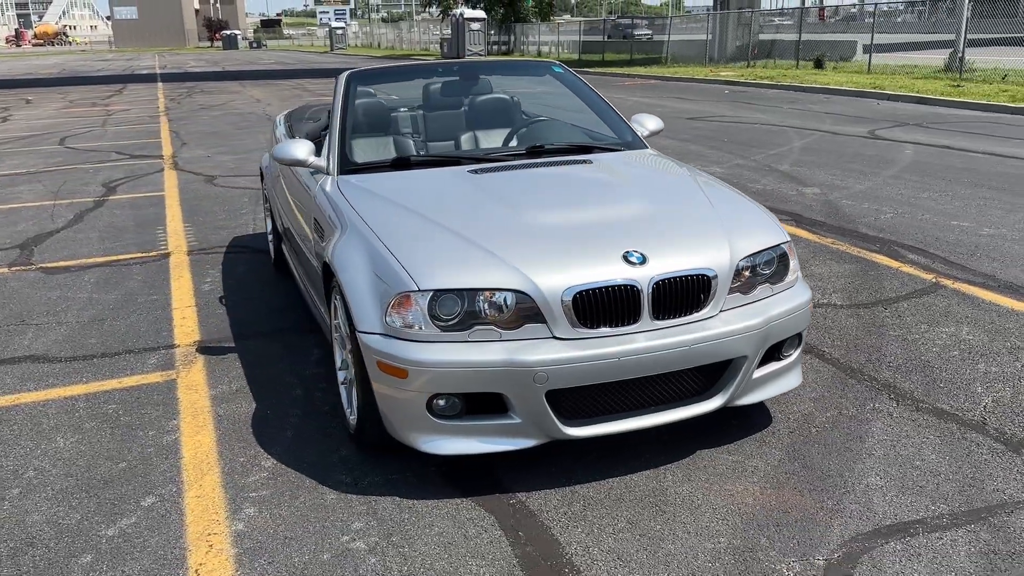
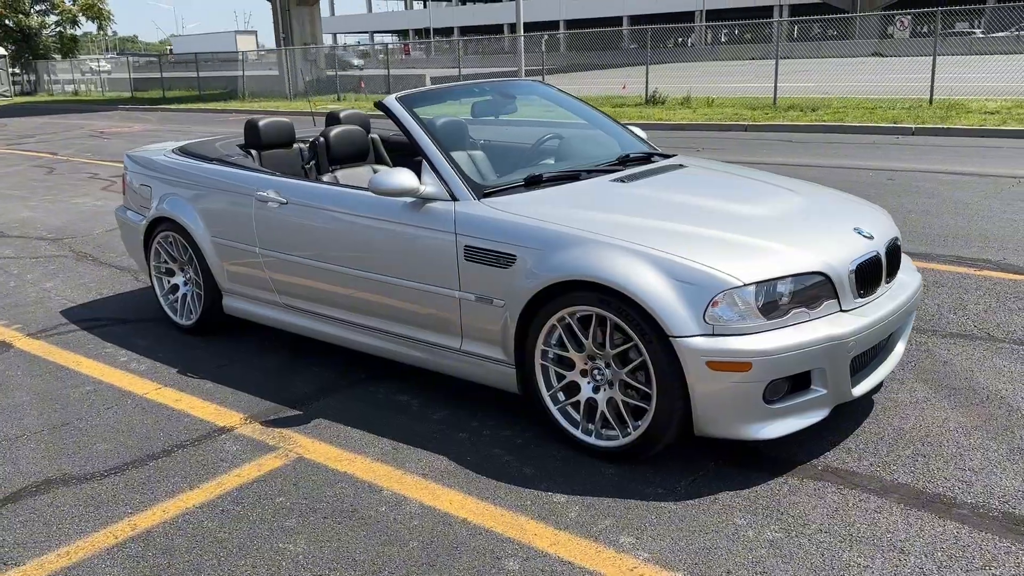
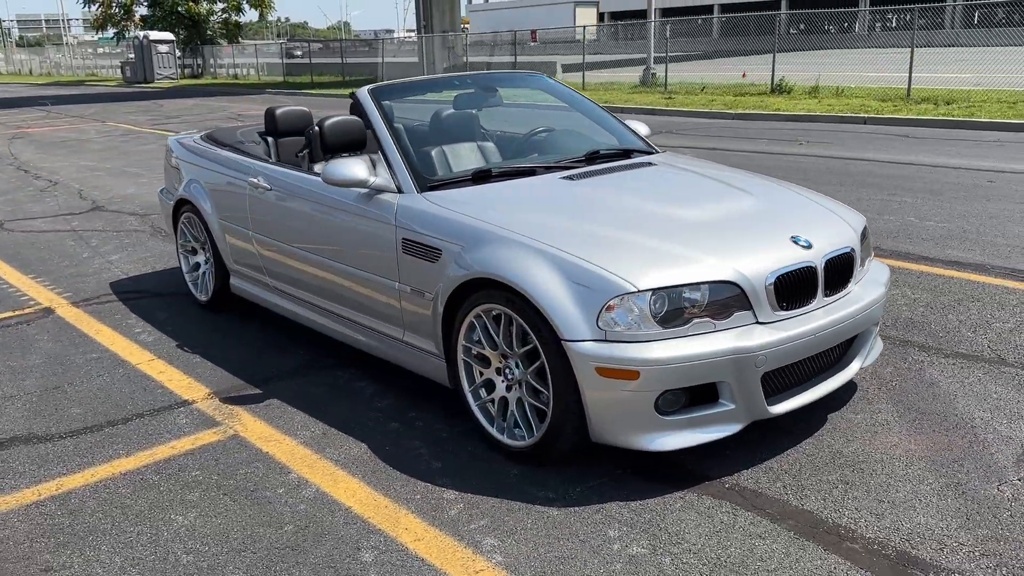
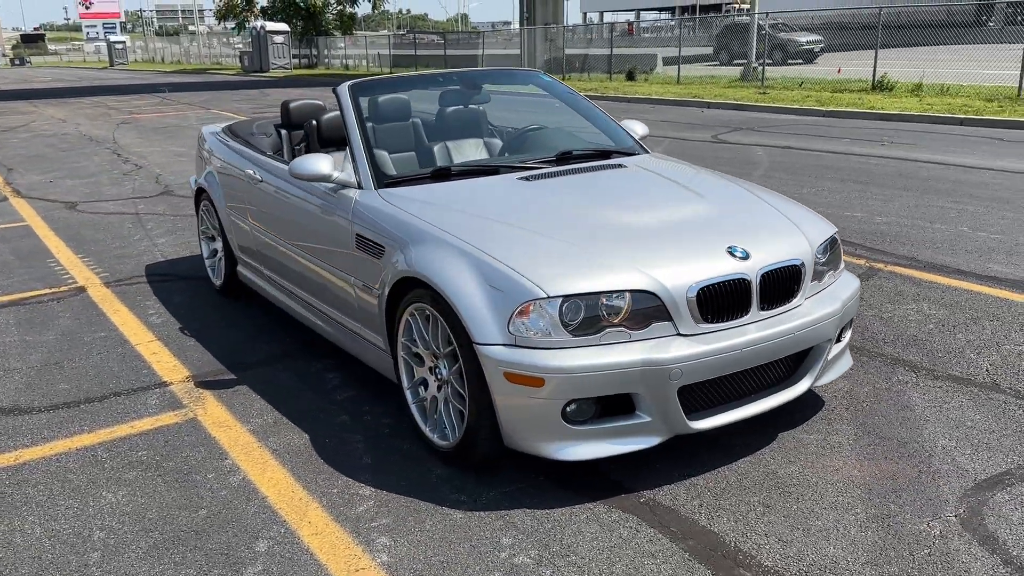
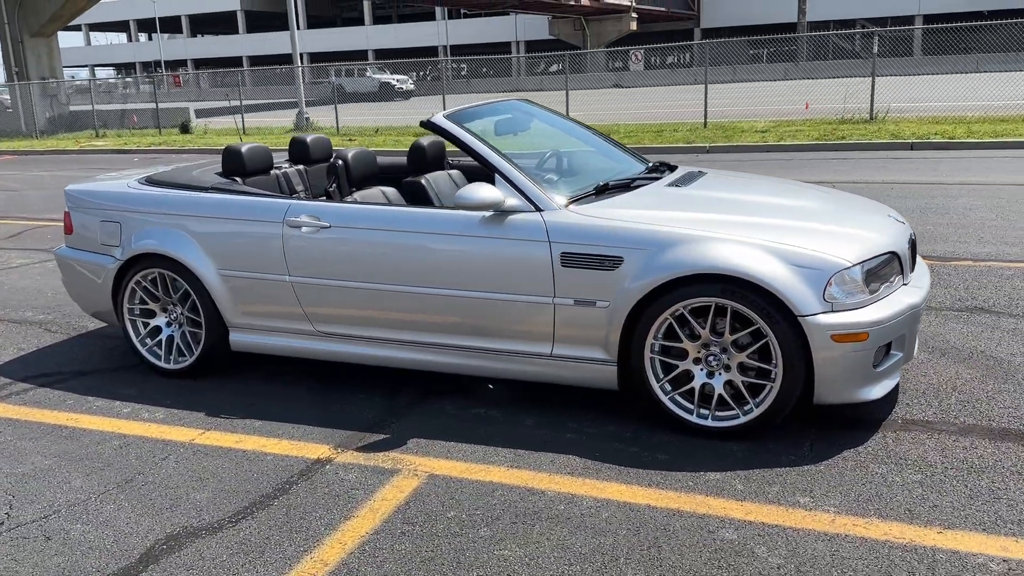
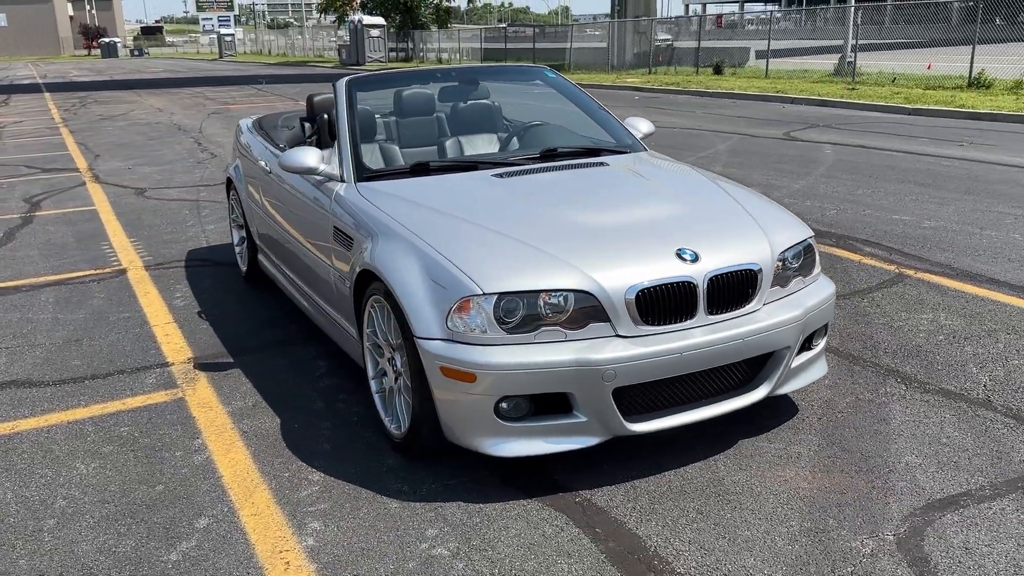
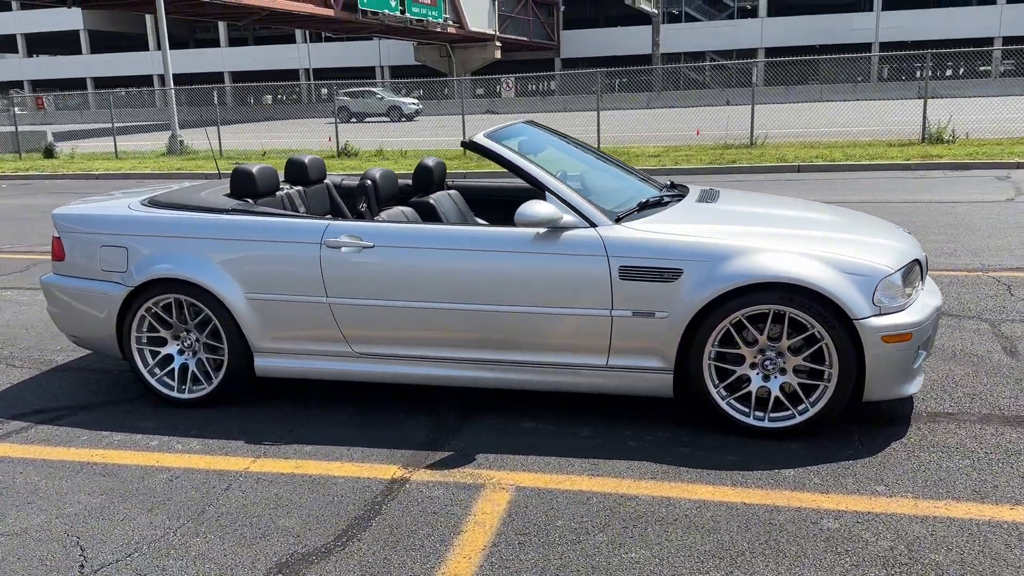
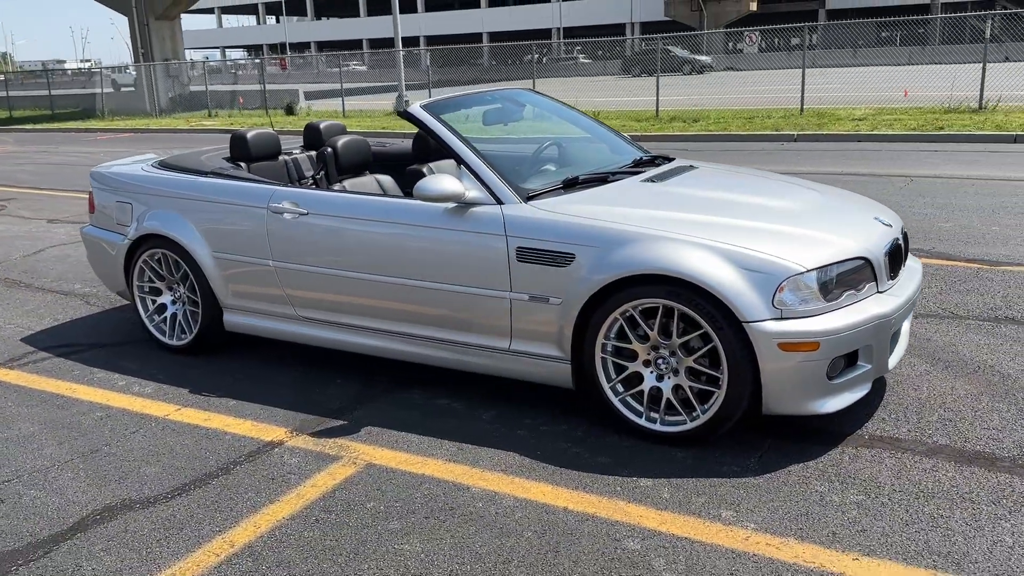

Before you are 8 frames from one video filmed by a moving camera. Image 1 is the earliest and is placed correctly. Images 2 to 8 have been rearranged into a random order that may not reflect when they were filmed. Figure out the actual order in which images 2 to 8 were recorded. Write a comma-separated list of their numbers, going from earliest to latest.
6, 4, 3, 2, 8, 5, 7
